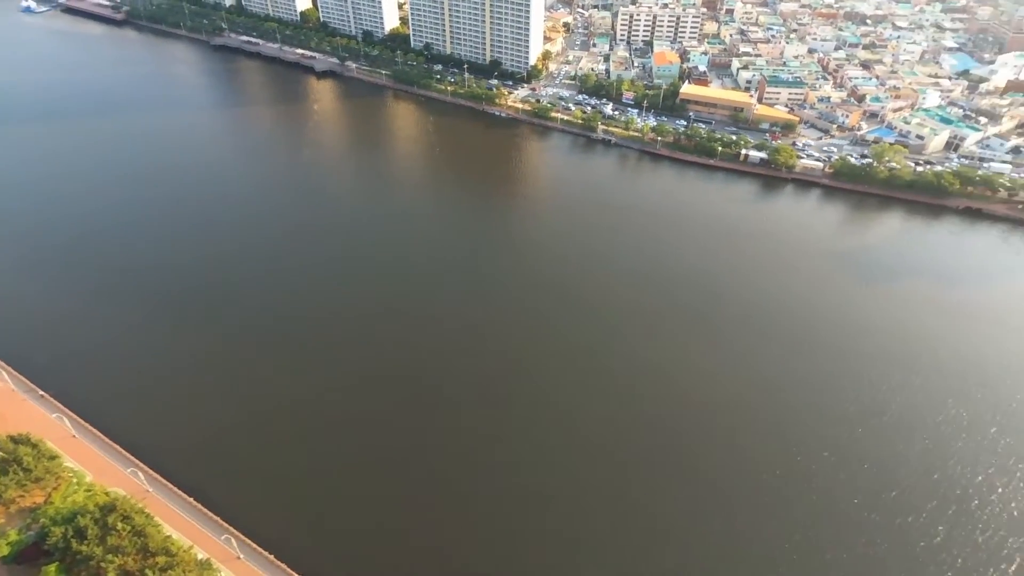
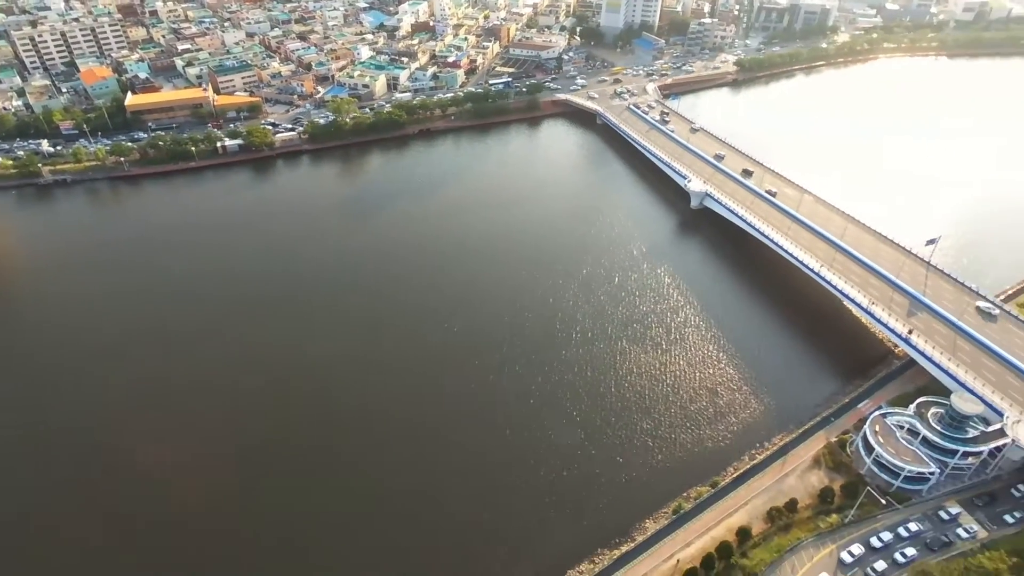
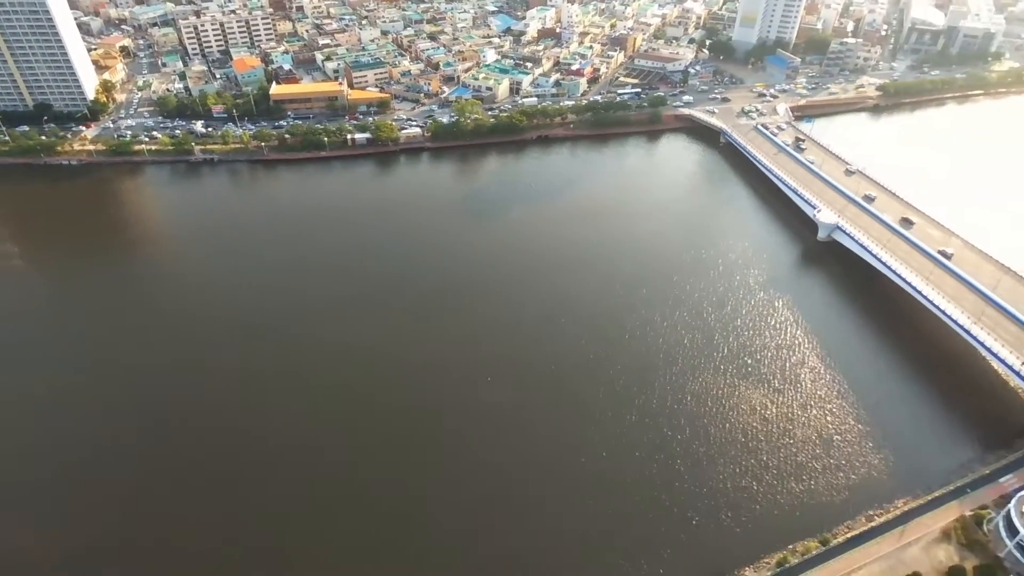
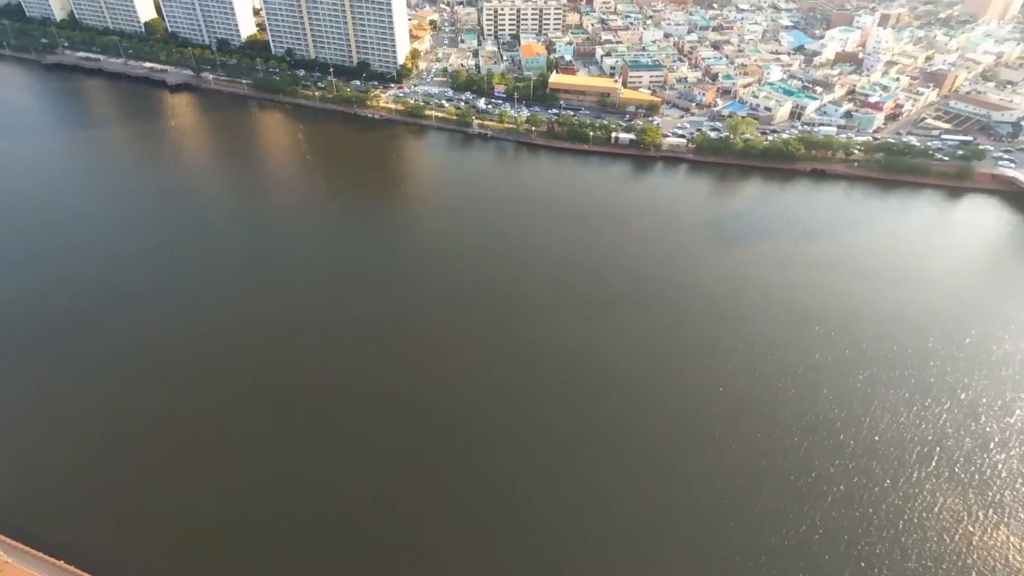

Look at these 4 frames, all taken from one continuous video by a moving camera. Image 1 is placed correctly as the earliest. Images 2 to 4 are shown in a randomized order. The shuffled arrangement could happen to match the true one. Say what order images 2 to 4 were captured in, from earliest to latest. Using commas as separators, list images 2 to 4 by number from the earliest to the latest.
4, 3, 2
